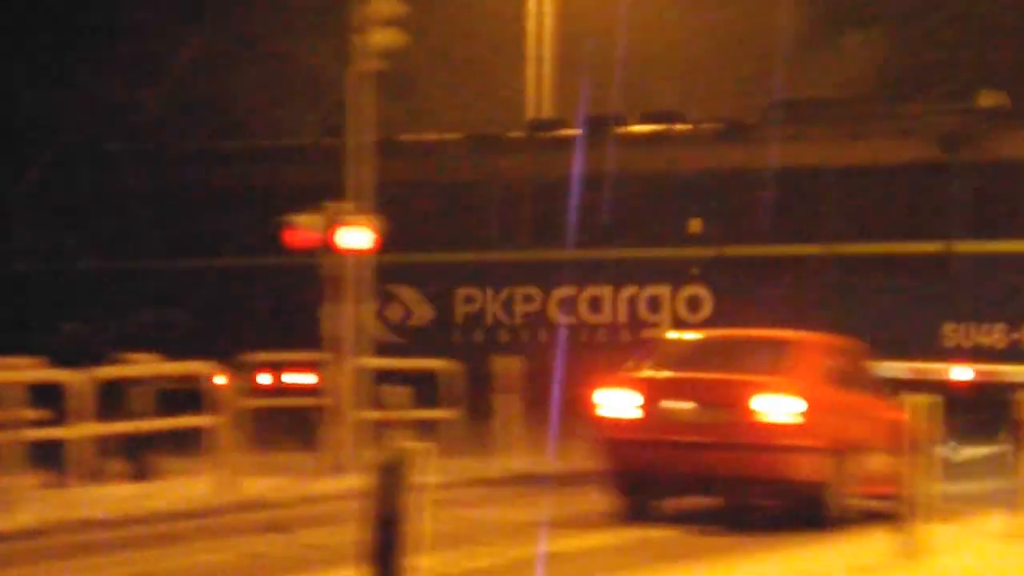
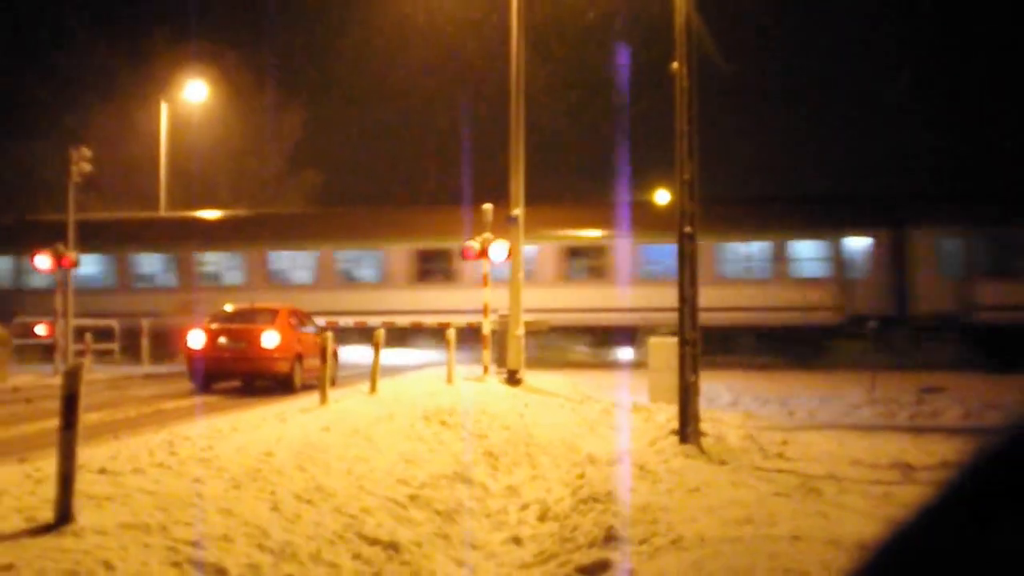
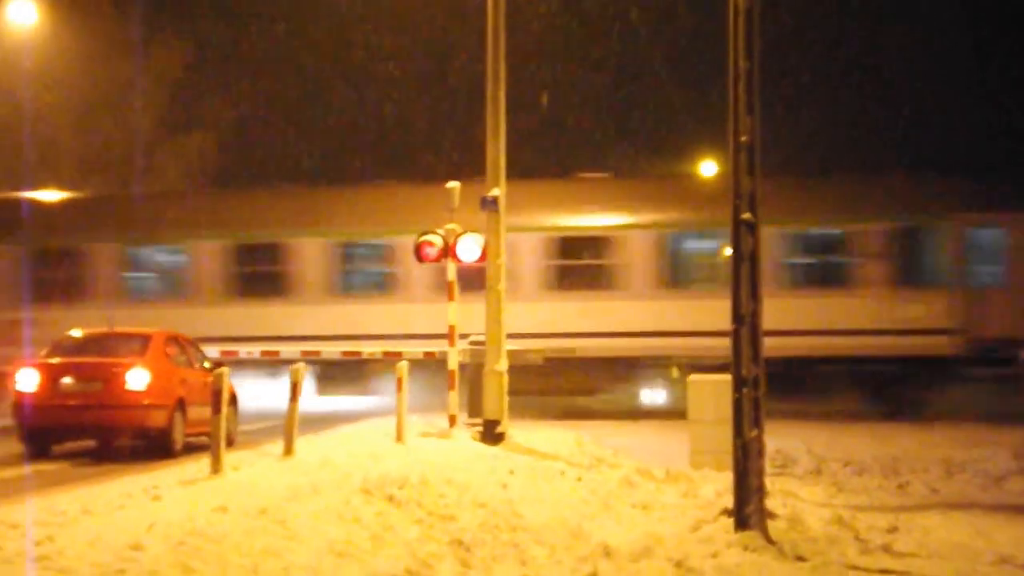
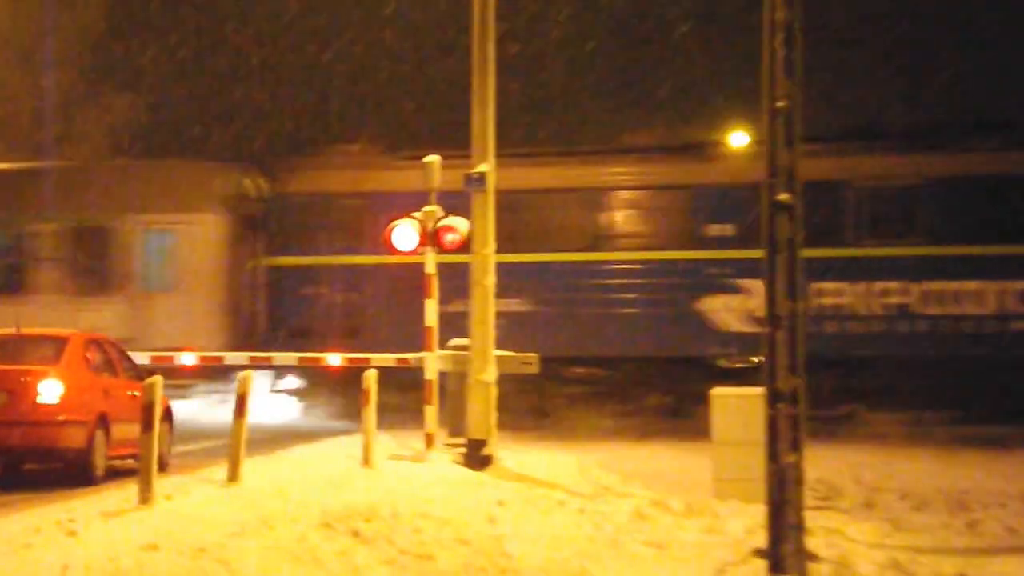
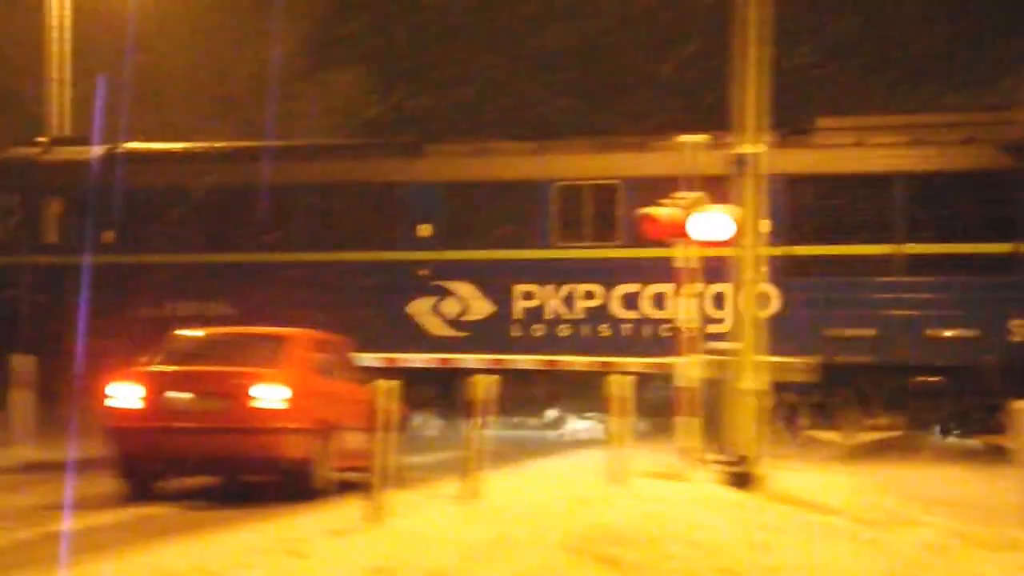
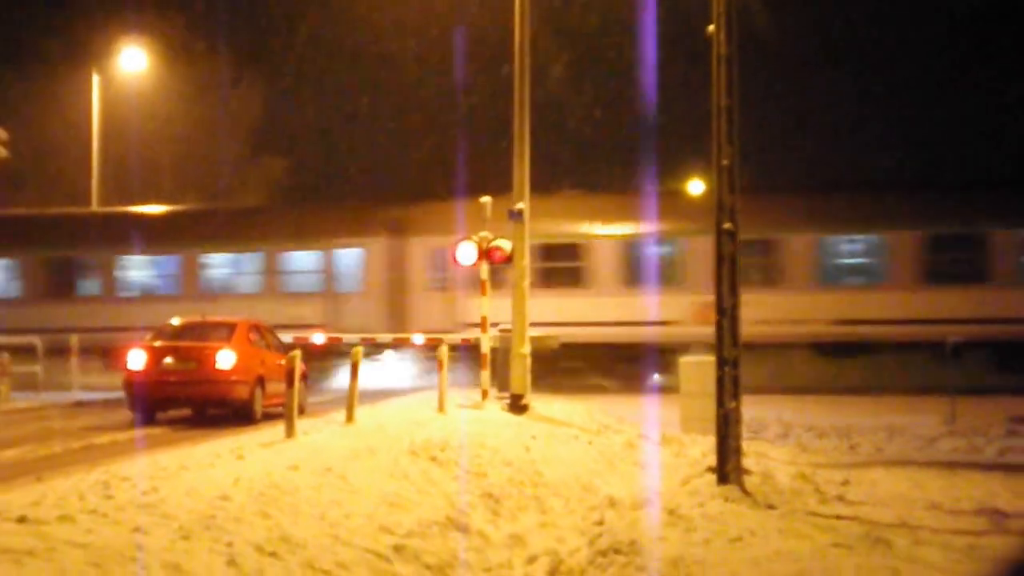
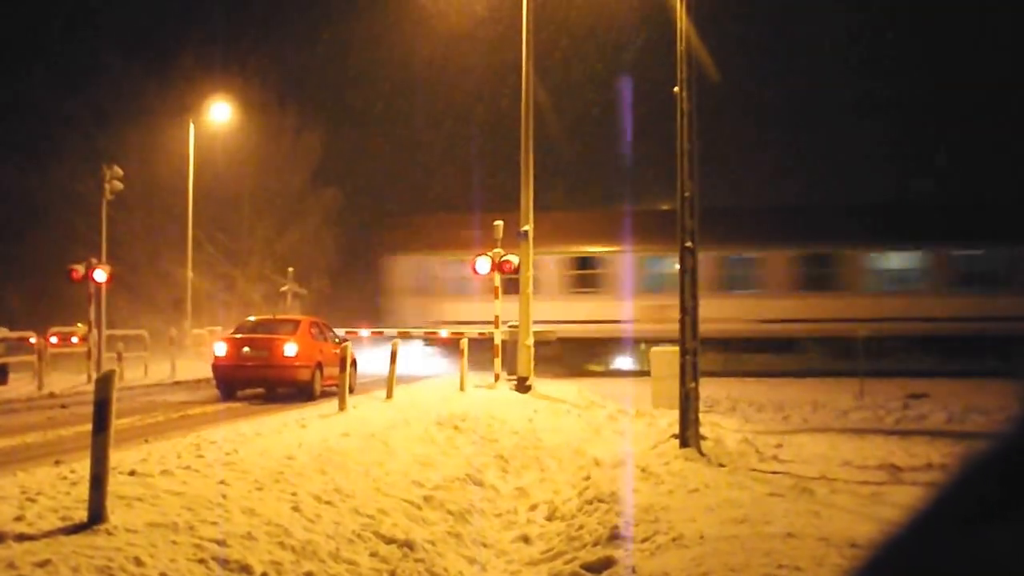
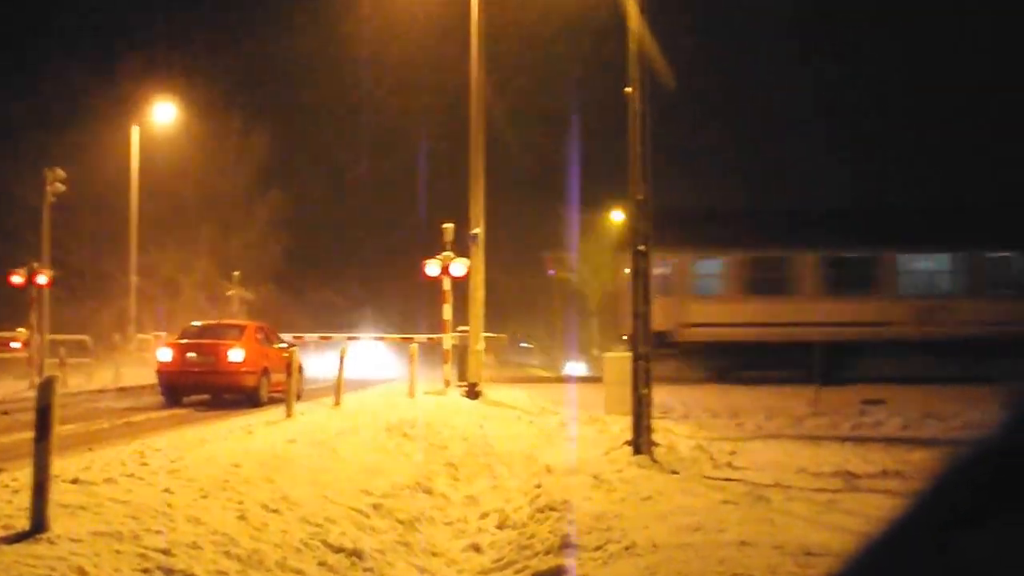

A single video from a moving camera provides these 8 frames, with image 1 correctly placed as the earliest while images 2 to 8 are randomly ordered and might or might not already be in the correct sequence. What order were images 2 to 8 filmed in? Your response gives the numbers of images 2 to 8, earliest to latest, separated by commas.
5, 4, 3, 6, 2, 7, 8
